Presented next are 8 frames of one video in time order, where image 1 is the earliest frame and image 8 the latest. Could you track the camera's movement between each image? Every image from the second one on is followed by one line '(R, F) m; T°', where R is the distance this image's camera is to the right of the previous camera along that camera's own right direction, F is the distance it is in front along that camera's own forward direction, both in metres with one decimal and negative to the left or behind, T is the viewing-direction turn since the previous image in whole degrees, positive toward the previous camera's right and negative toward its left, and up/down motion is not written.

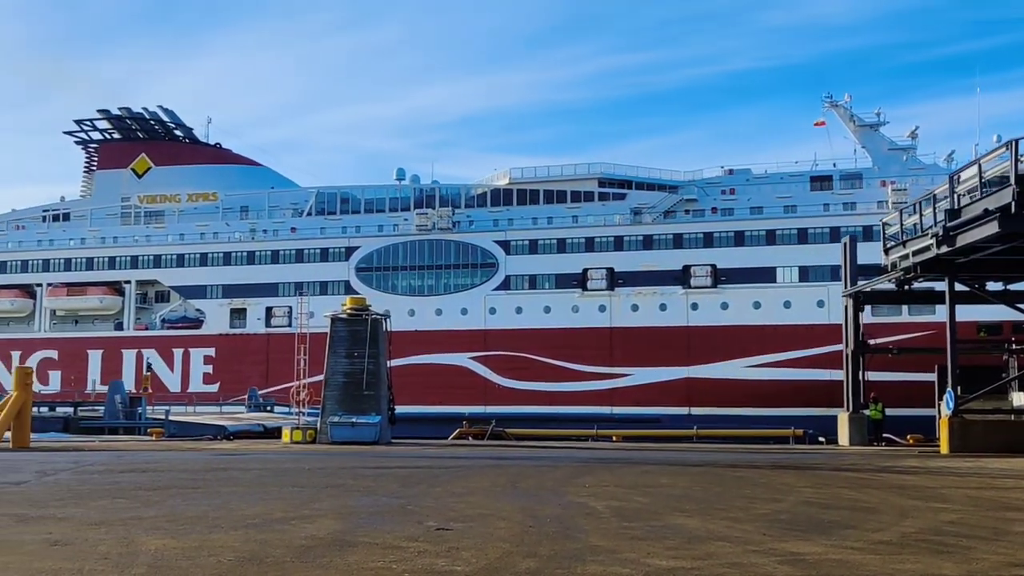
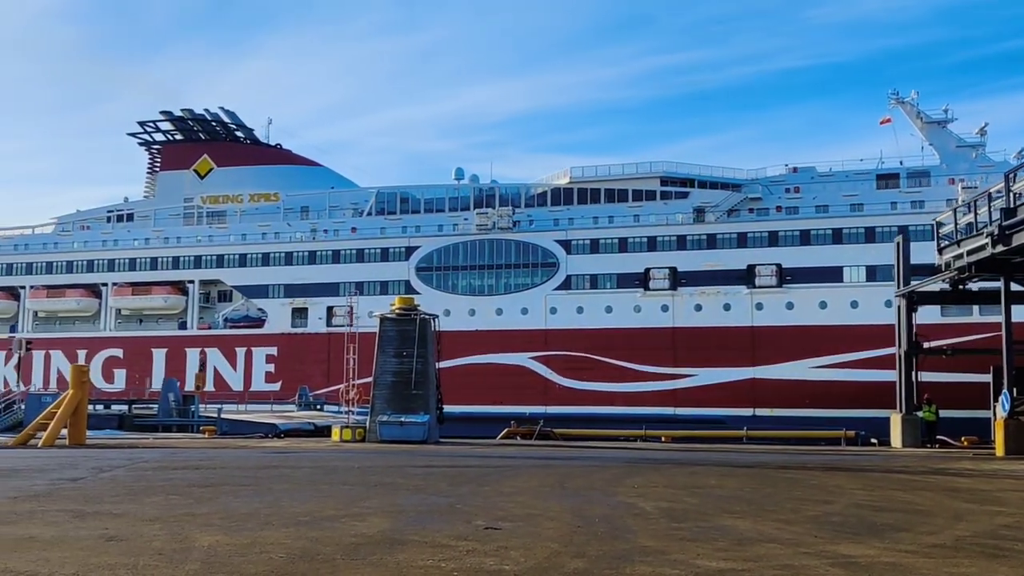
(-0.2, 0.0) m; -2°
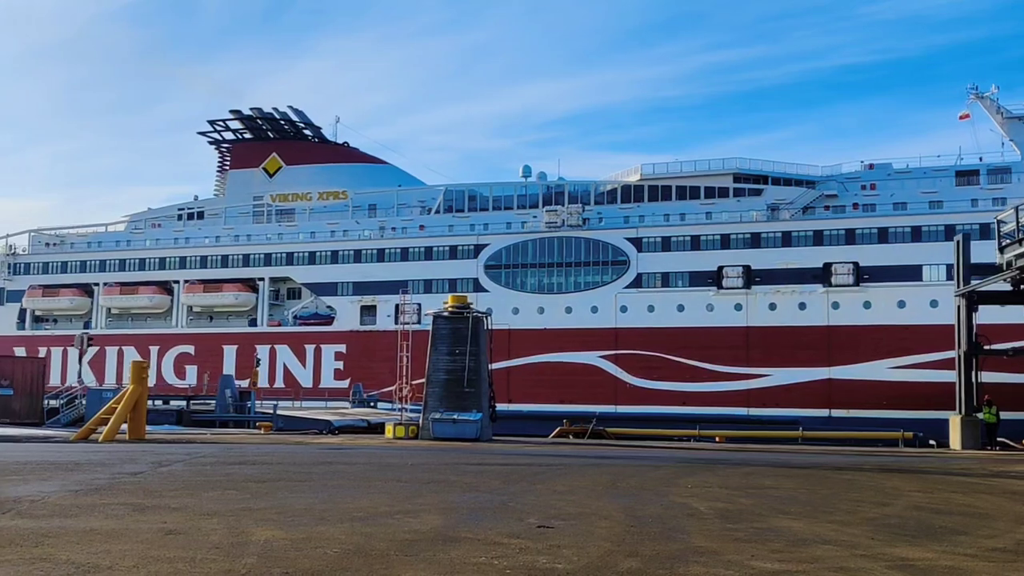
(-0.2, 0.0) m; -2°
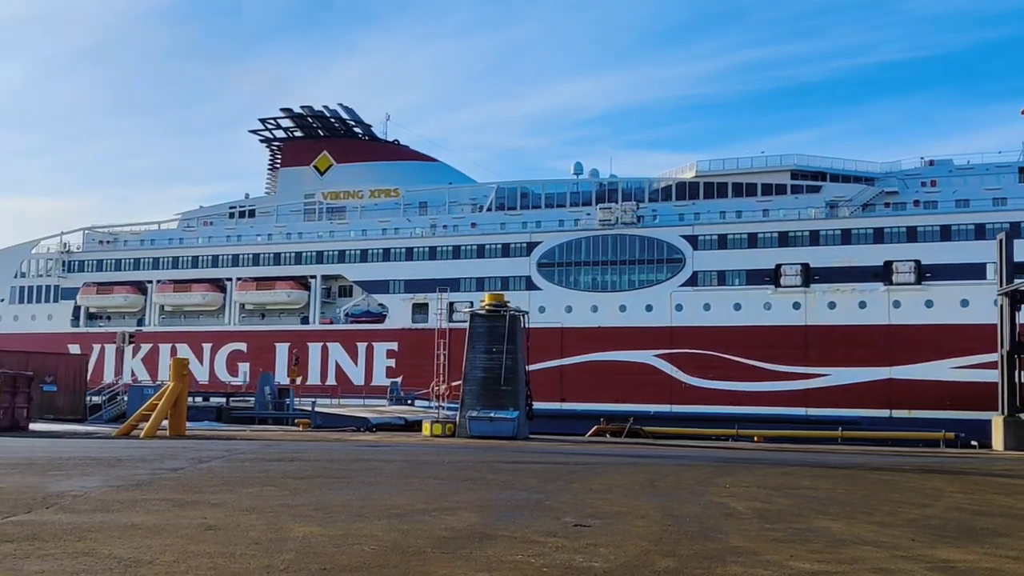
(-0.2, 0.0) m; -1°
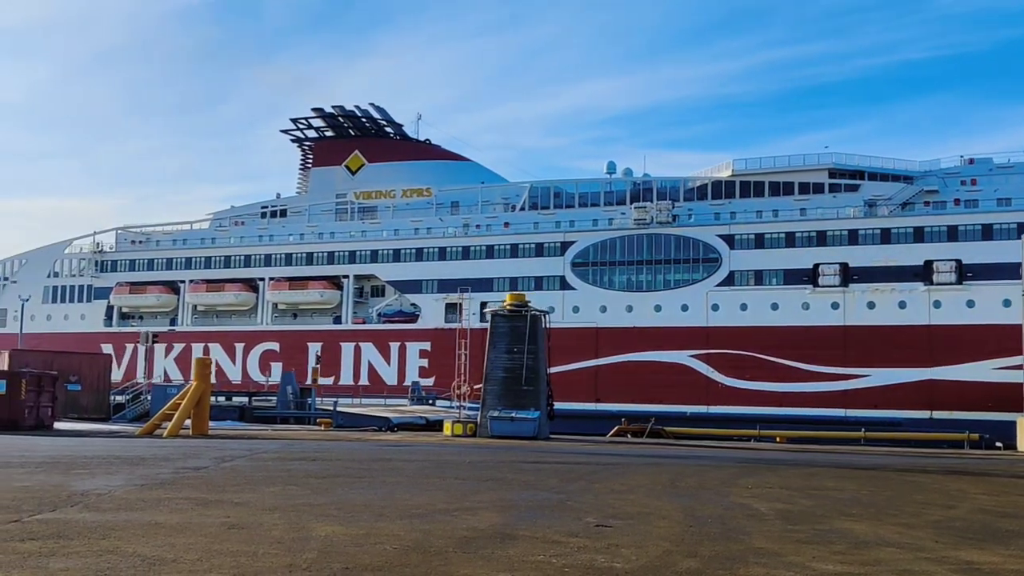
(-0.2, 0.0) m; -1°
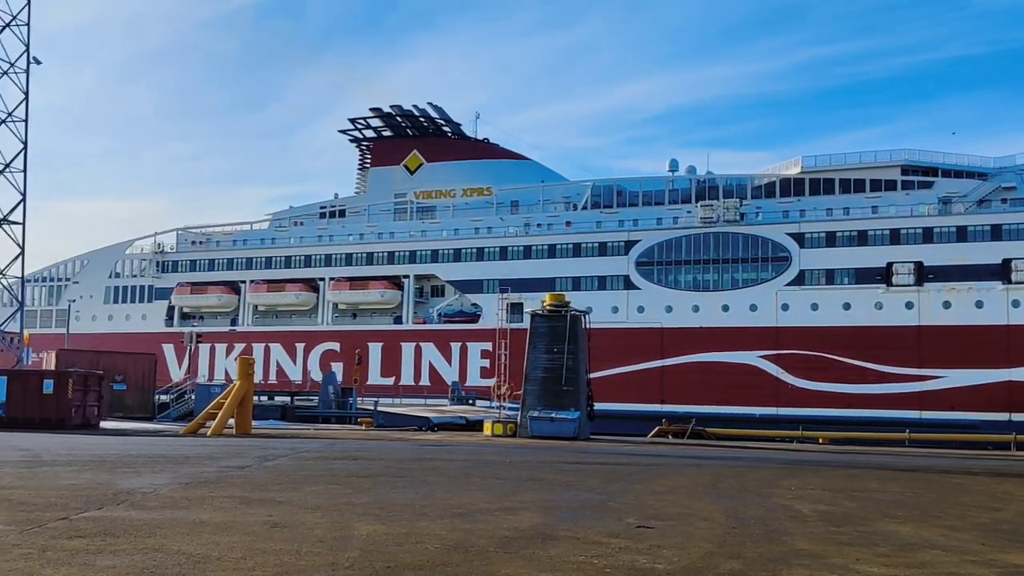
(-0.3, 0.0) m; -1°
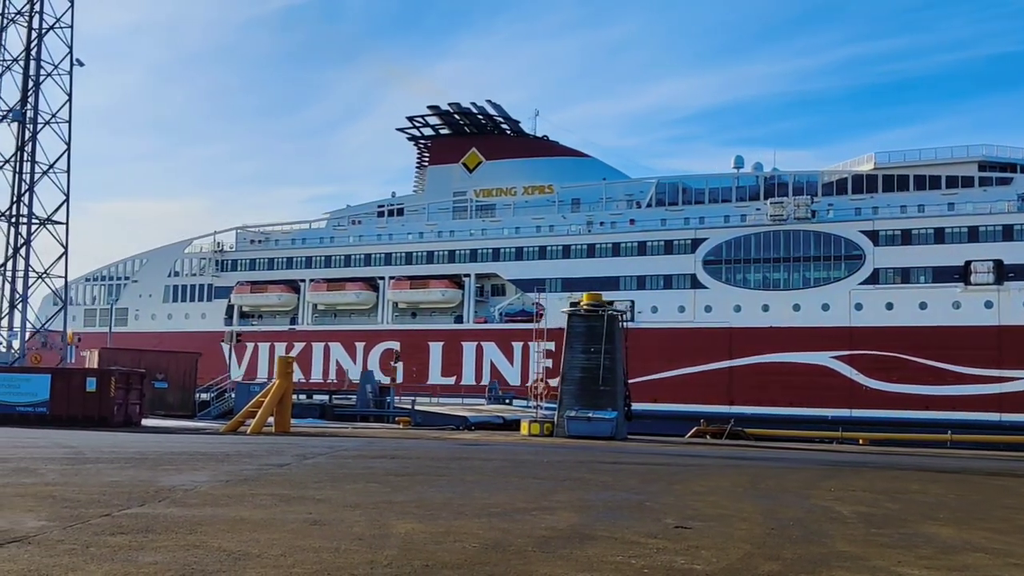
(-0.2, 0.0) m; -1°
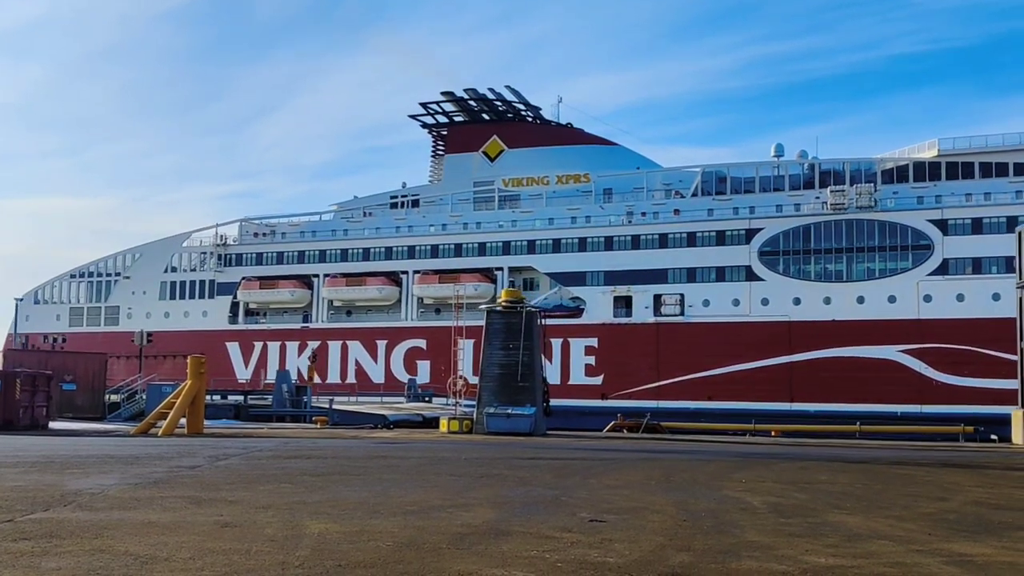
(+0.7, 0.0) m; +2°
